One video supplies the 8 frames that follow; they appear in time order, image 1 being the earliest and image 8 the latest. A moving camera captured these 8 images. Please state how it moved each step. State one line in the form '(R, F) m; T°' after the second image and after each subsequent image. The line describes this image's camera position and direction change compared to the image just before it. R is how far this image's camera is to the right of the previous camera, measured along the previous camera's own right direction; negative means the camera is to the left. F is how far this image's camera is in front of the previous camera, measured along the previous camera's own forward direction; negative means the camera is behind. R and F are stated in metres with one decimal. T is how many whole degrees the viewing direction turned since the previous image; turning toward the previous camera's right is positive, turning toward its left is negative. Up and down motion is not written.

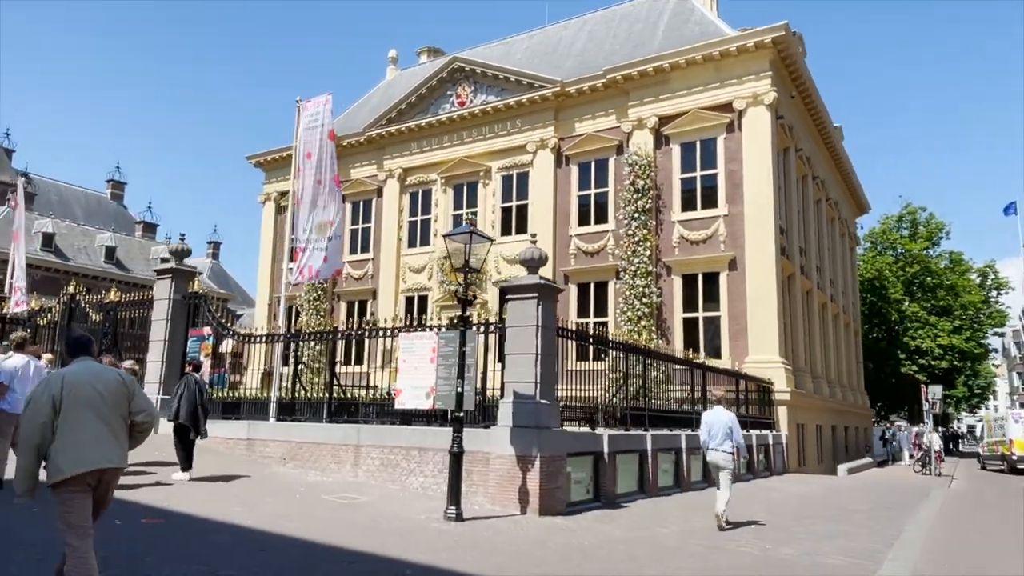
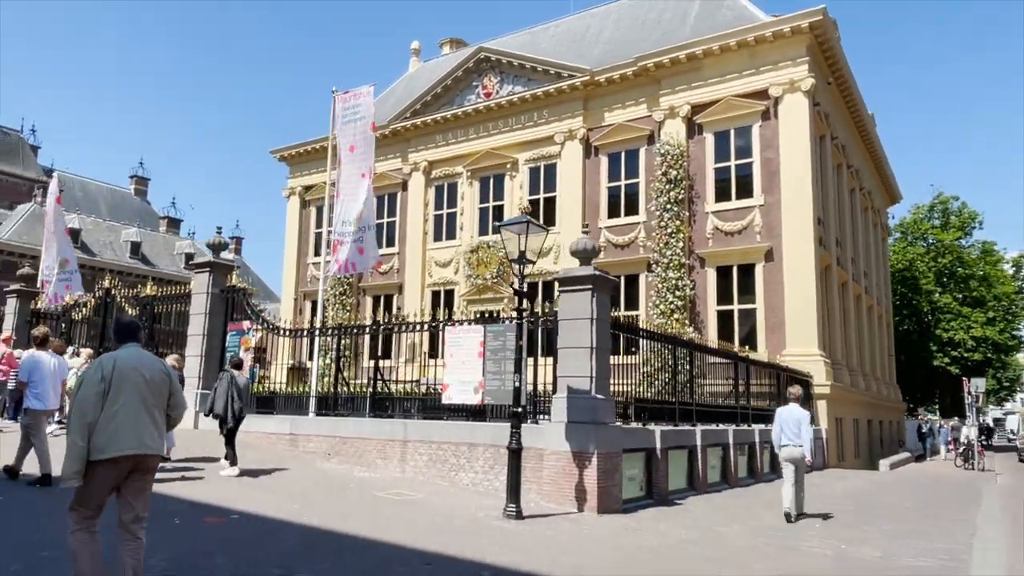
(-0.4, +0.3) m; -1°
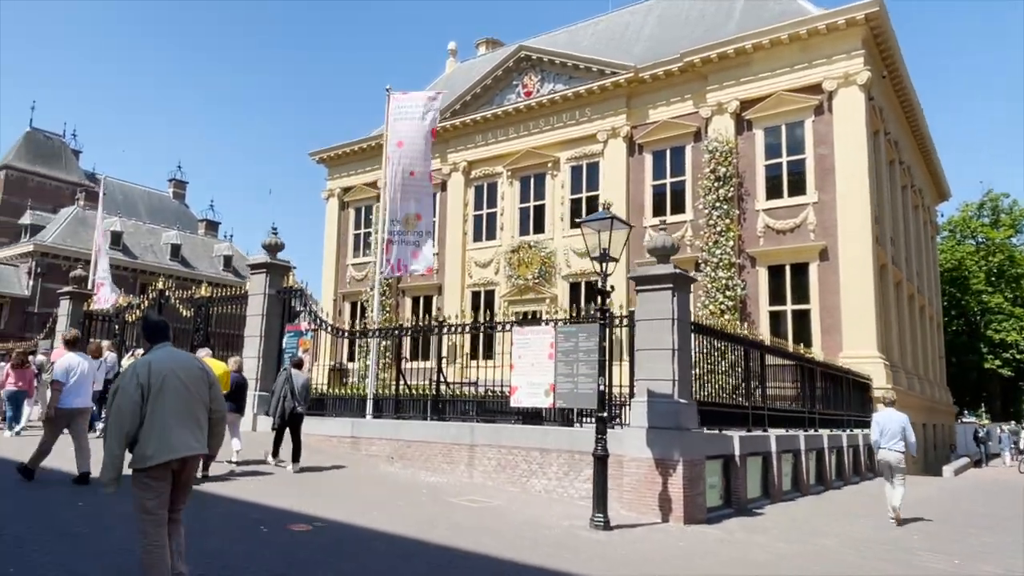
(-0.6, +0.3) m; -2°
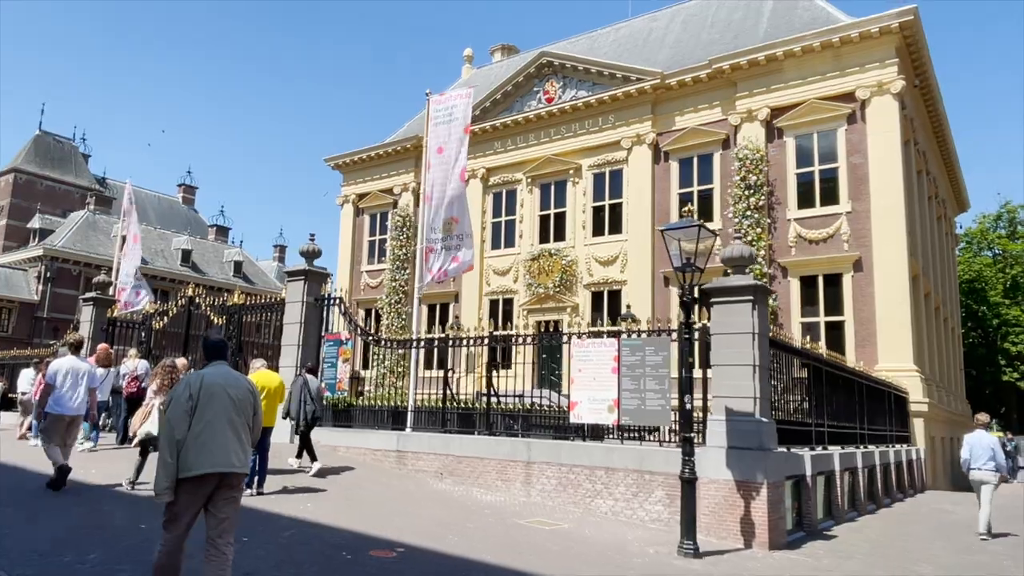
(-0.8, +0.4) m; 0°
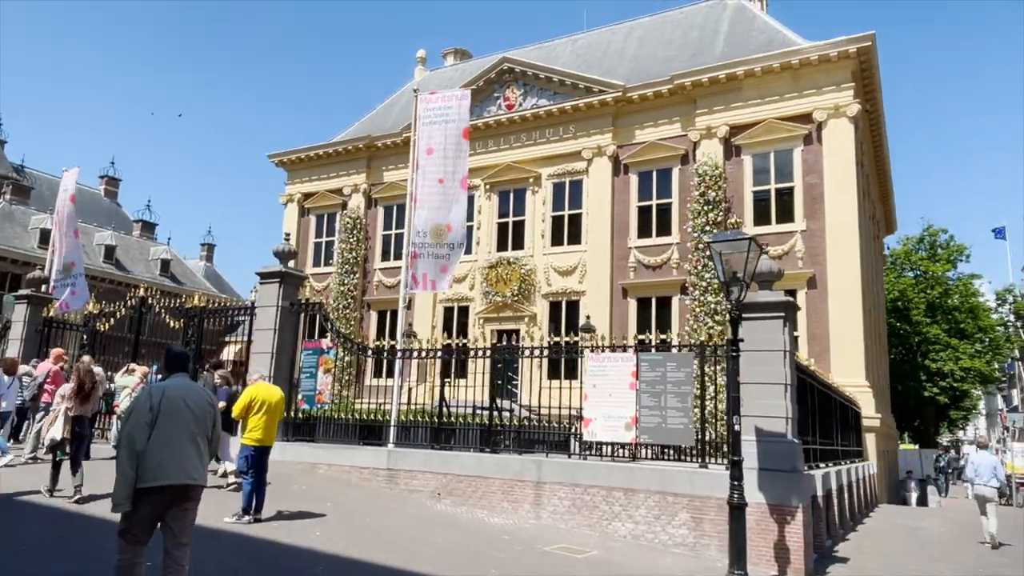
(-1.0, +0.5) m; +6°
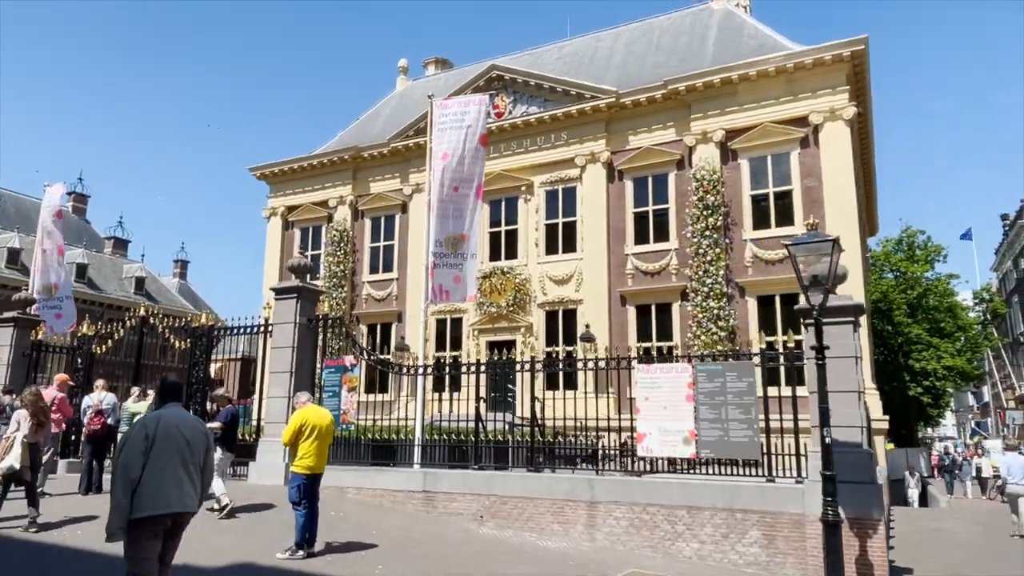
(-0.9, +0.4) m; +2°
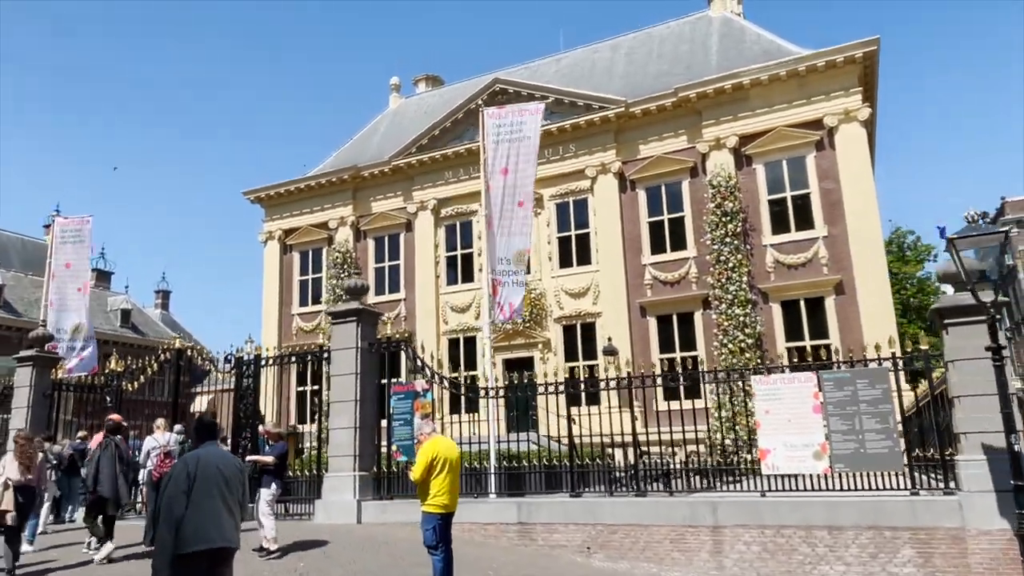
(-1.4, +0.6) m; +2°
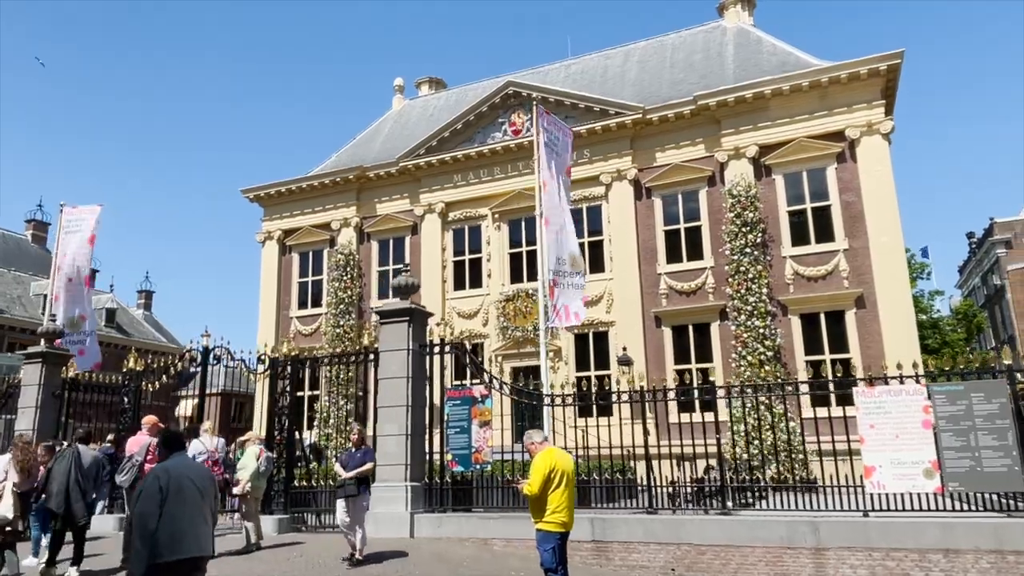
(-1.1, +0.6) m; +2°
